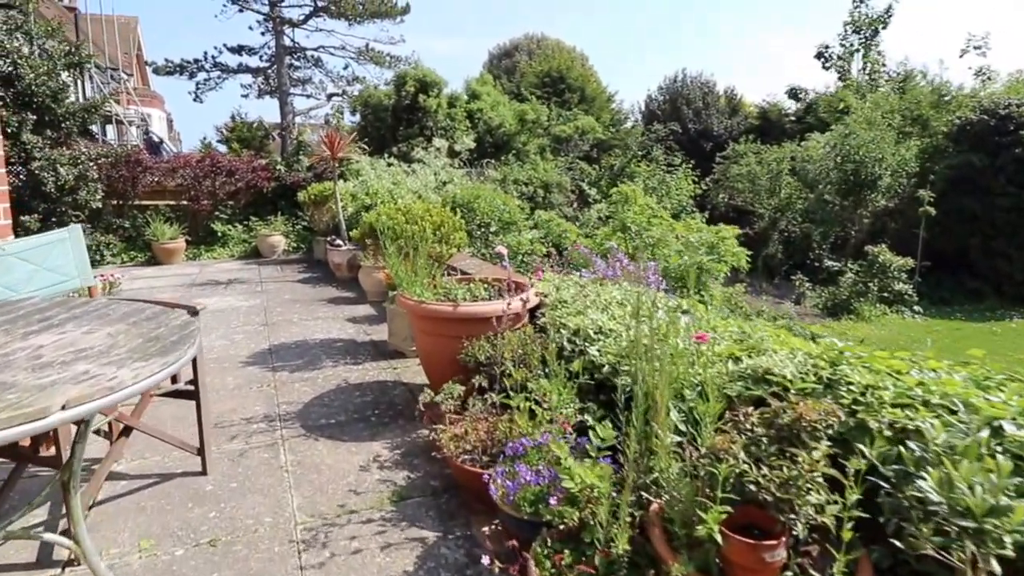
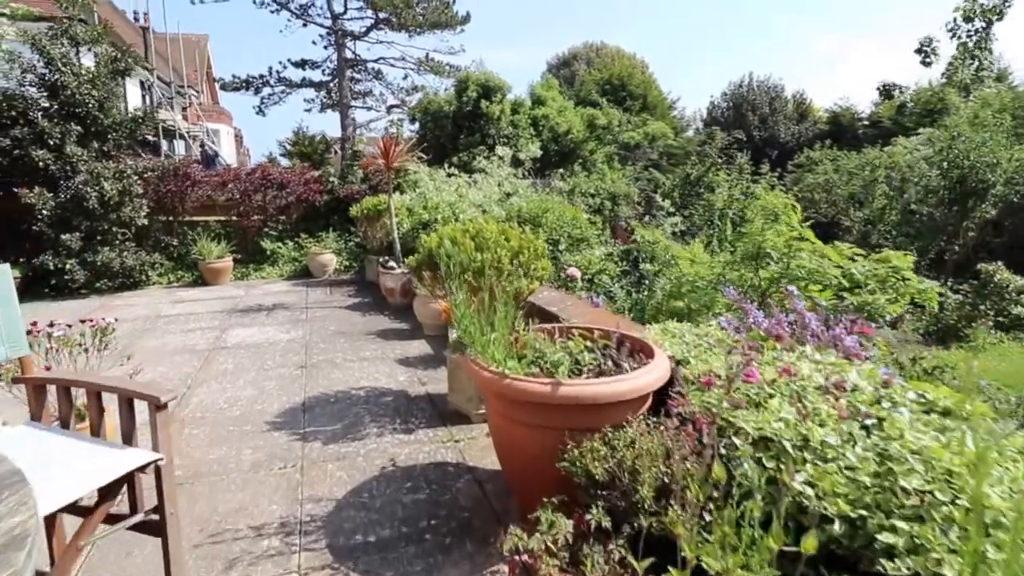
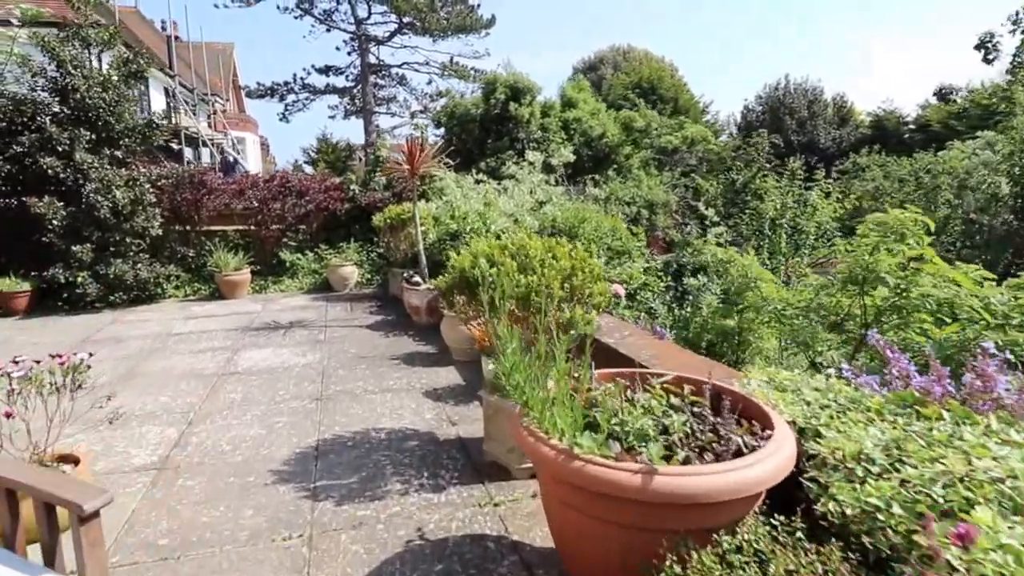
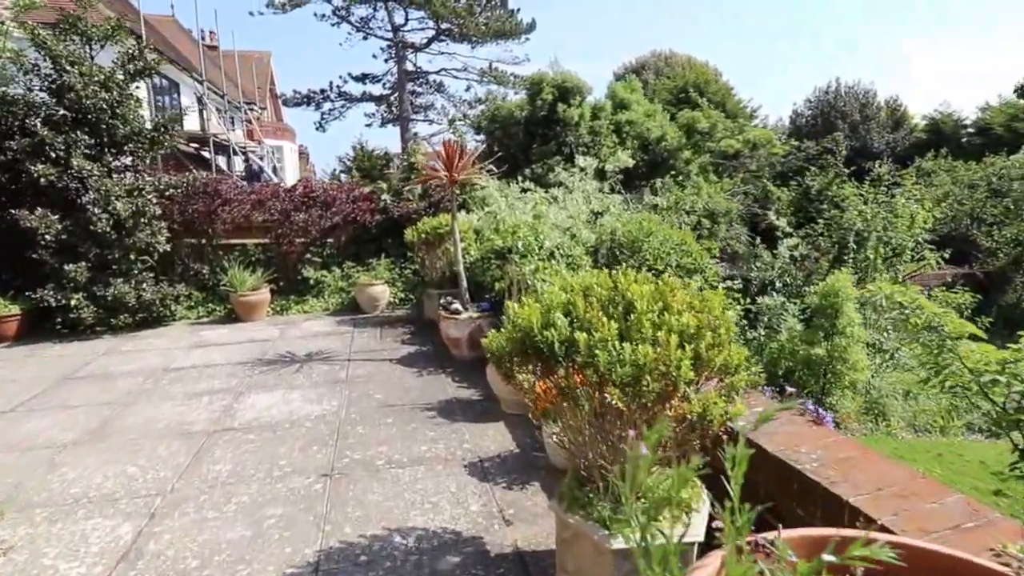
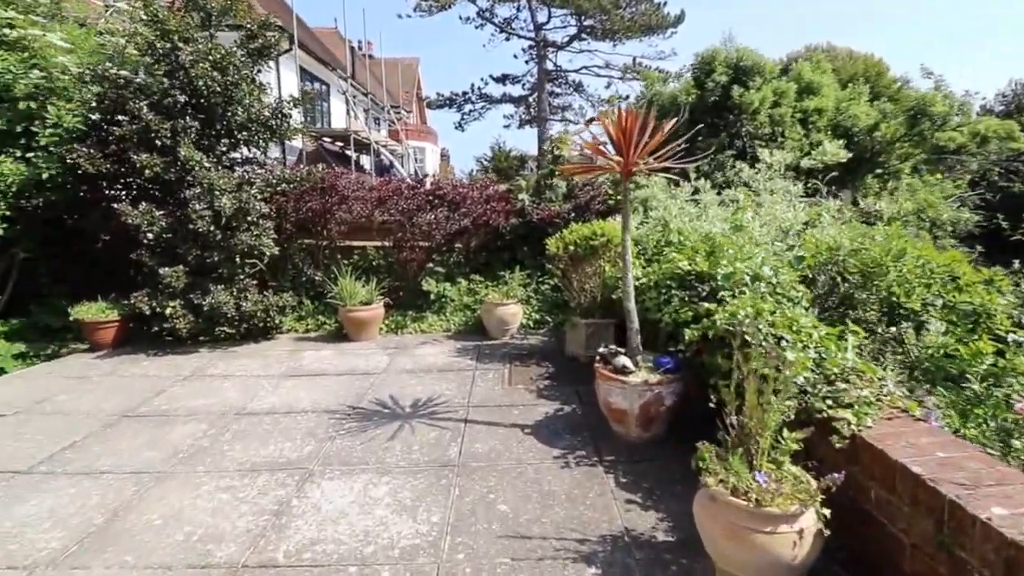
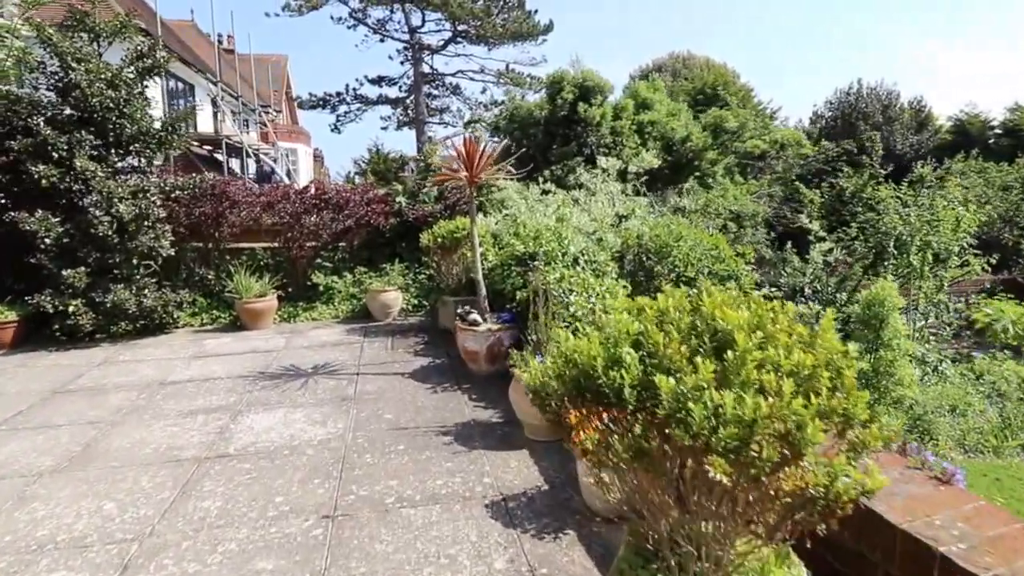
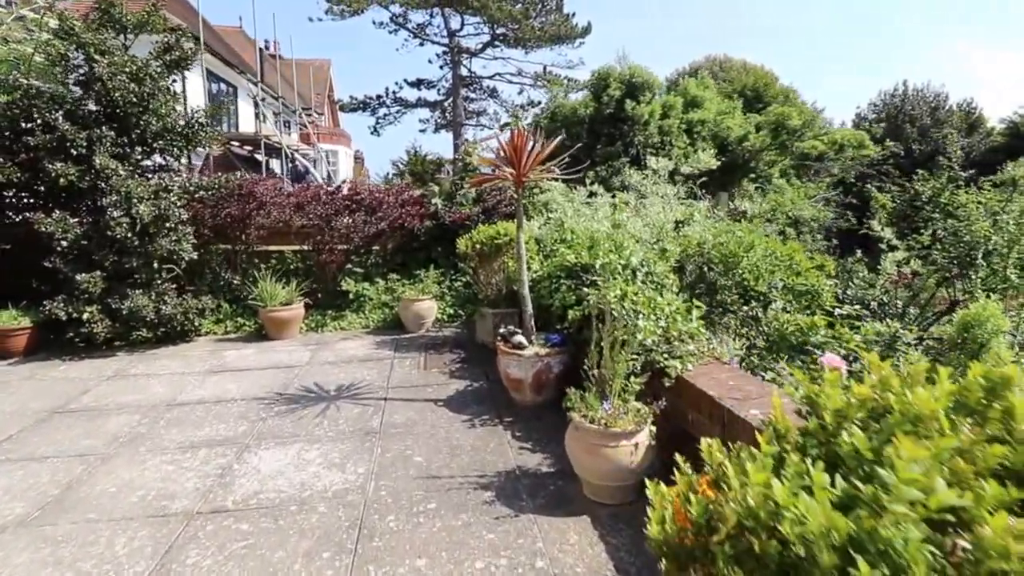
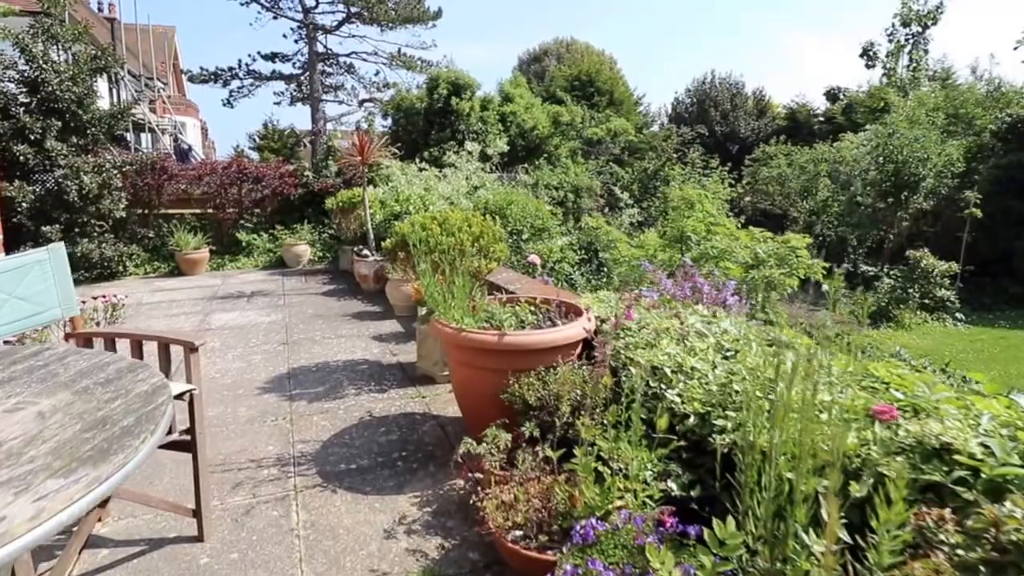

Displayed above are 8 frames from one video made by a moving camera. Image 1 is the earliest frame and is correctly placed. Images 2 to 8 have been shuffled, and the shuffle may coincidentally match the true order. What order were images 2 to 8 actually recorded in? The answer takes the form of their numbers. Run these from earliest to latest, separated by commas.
8, 2, 3, 4, 6, 7, 5
